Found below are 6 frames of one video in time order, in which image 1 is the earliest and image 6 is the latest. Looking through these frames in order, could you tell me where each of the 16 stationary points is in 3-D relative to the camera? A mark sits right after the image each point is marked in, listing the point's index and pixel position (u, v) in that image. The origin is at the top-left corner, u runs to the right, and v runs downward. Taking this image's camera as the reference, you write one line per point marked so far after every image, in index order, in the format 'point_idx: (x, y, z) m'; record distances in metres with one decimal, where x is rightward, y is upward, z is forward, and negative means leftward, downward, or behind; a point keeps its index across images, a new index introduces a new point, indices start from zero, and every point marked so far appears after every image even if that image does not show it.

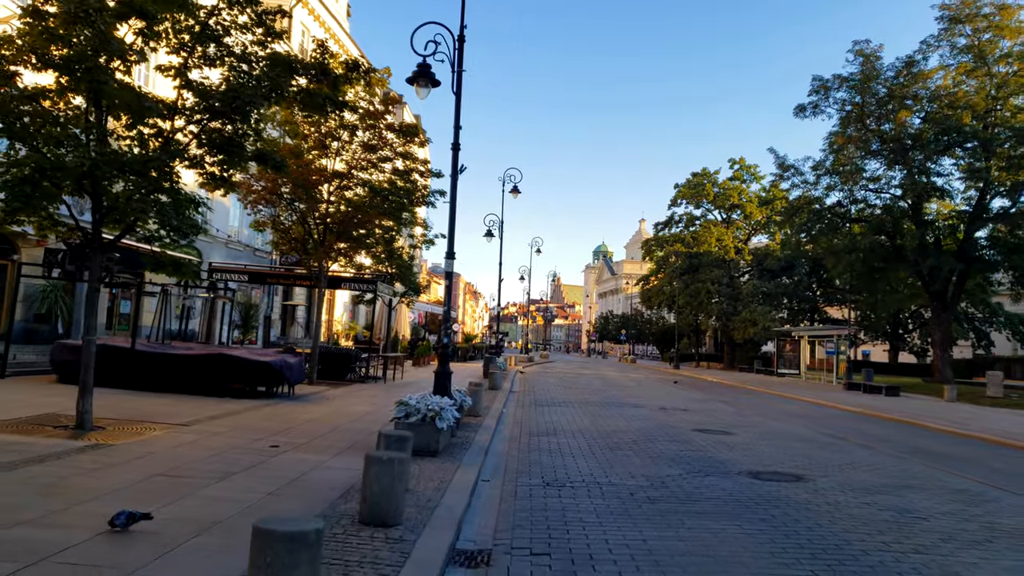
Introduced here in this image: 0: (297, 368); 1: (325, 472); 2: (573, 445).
0: (-4.5, -1.7, +14.5) m
1: (-2.0, -1.9, +7.2) m
2: (+1.0, -2.5, +10.8) m
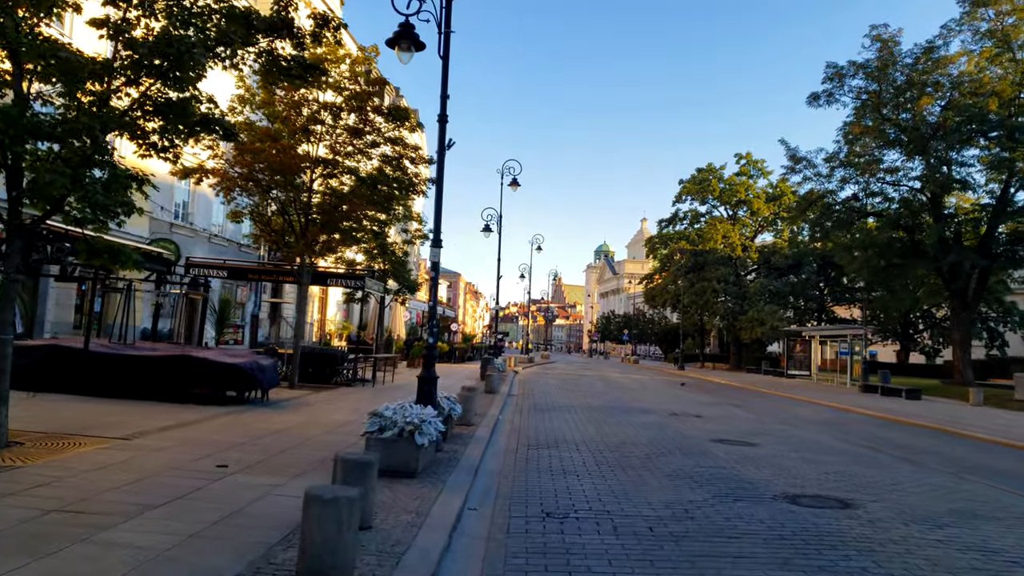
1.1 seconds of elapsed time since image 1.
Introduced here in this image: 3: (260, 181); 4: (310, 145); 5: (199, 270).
0: (-4.6, -1.6, +13.2) m
1: (-2.0, -1.8, +5.9) m
2: (+0.9, -2.4, +9.4) m
3: (-5.9, +2.5, +16.3) m
4: (-5.0, +3.5, +16.9) m
5: (-8.7, +0.5, +19.4) m
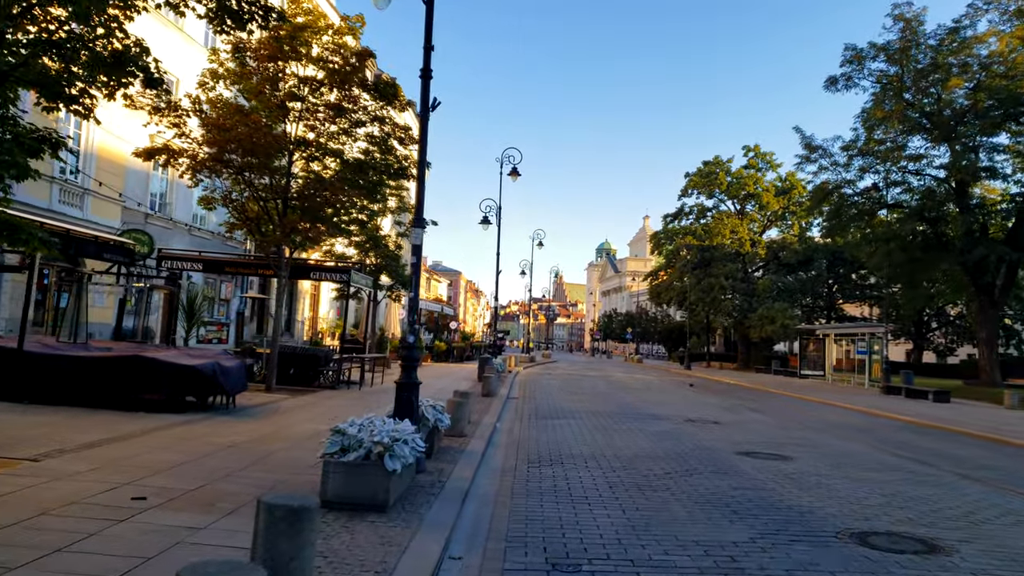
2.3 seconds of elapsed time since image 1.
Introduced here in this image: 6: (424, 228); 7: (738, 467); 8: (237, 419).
0: (-4.6, -1.5, +11.7) m
1: (-2.1, -1.7, +4.4) m
2: (+0.9, -2.2, +7.9) m
3: (-5.9, +2.7, +14.8) m
4: (-5.0, +3.6, +15.3) m
5: (-8.8, +0.7, +17.9) m
6: (-1.0, +0.7, +7.9) m
7: (+3.0, -2.4, +9.2) m
8: (-4.3, -2.0, +10.8) m
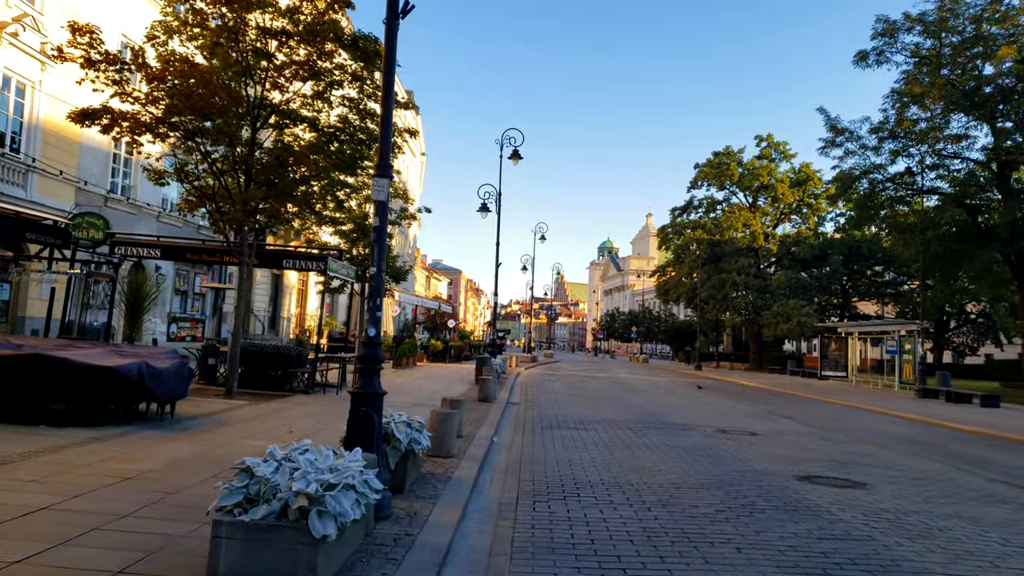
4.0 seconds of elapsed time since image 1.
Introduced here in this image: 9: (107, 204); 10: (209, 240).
0: (-4.6, -1.2, +9.5) m
1: (-2.1, -1.5, +2.2) m
2: (+0.9, -2.0, +5.7) m
3: (-5.9, +2.9, +12.6) m
4: (-5.0, +3.9, +13.2) m
5: (-8.7, +0.9, +15.7) m
6: (-1.0, +0.9, +5.8) m
7: (+3.0, -2.2, +7.1) m
8: (-4.3, -1.8, +8.6) m
9: (-11.1, +2.3, +19.0) m
10: (-7.1, +1.1, +16.2) m
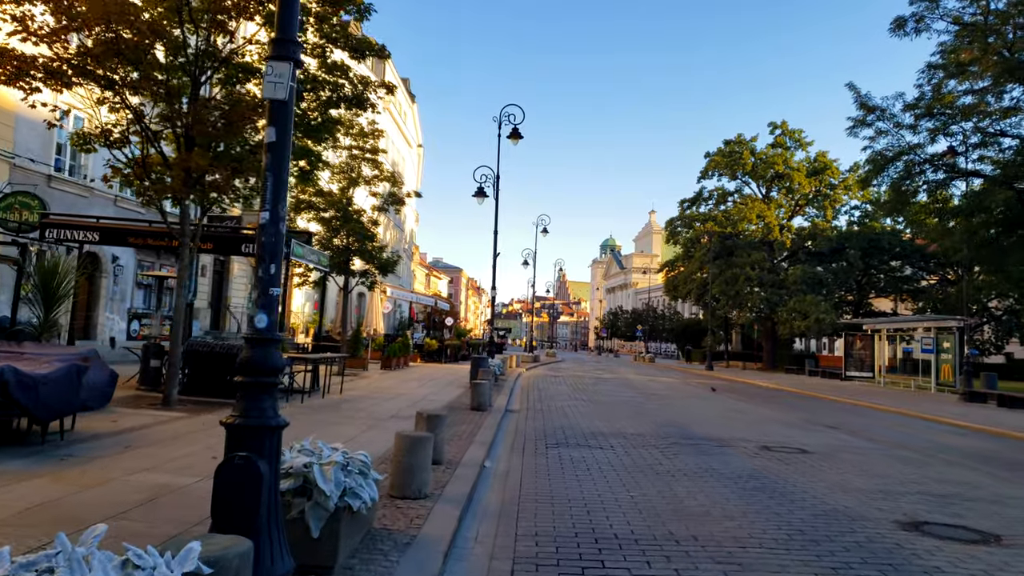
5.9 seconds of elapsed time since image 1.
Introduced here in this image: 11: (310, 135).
0: (-4.7, -1.0, +7.2) m
1: (-2.1, -1.3, -0.1) m
2: (+0.8, -1.8, +3.4) m
3: (-6.0, +3.1, +10.3) m
4: (-5.0, +4.1, +10.9) m
5: (-8.8, +1.1, +13.5) m
6: (-1.1, +1.1, +3.5) m
7: (+3.0, -2.0, +4.8) m
8: (-4.3, -1.6, +6.4) m
9: (-11.1, +2.5, +16.7) m
10: (-7.1, +1.3, +13.9) m
11: (-3.3, +2.5, +11.5) m
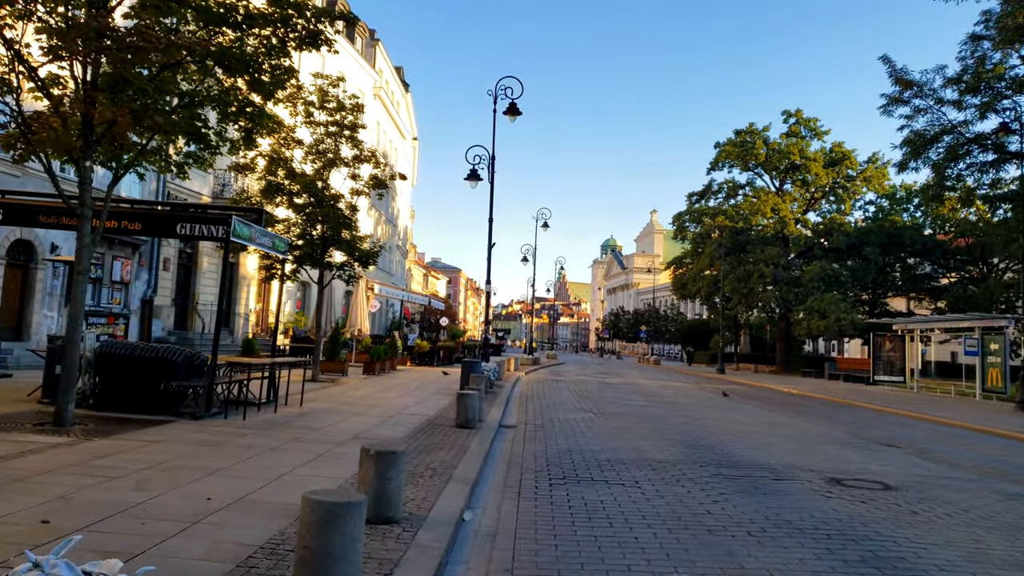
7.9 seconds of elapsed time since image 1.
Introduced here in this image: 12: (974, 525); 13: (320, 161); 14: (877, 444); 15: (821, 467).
0: (-4.8, -0.8, +4.8) m
1: (-2.2, -1.1, -2.5) m
2: (+0.7, -1.6, +1.0) m
3: (-6.1, +3.3, +7.9) m
4: (-5.1, +4.2, +8.5) m
5: (-8.9, +1.3, +11.1) m
6: (-1.2, +1.3, +1.1) m
7: (+2.9, -1.8, +2.4) m
8: (-4.4, -1.4, +4.0) m
9: (-11.2, +2.7, +14.3) m
10: (-7.2, +1.5, +11.5) m
11: (-3.4, +2.7, +9.1) m
12: (+4.1, -2.1, +6.2) m
13: (-5.1, +3.4, +18.5) m
14: (+6.2, -2.6, +11.7) m
15: (+3.9, -2.3, +8.7) m
